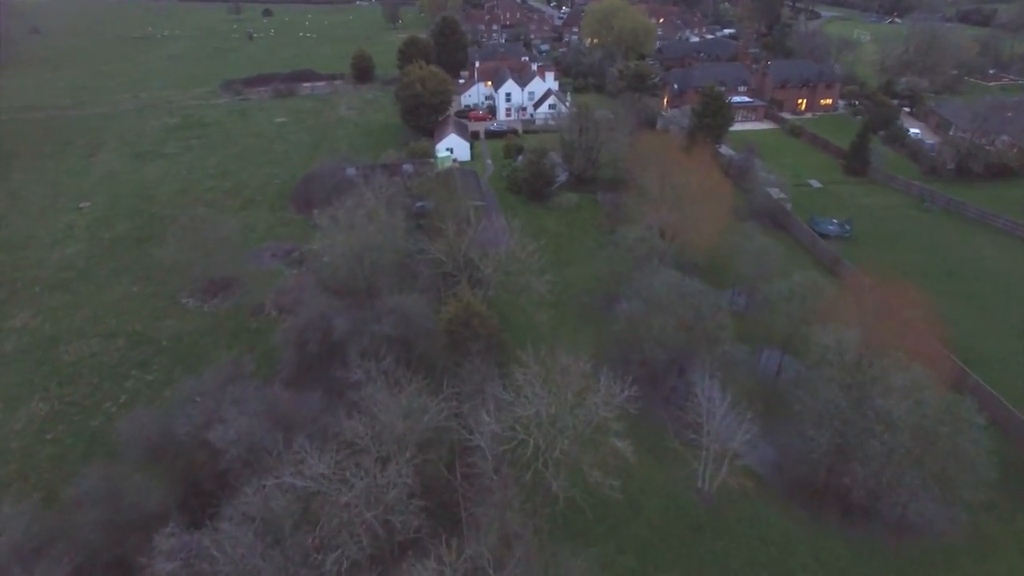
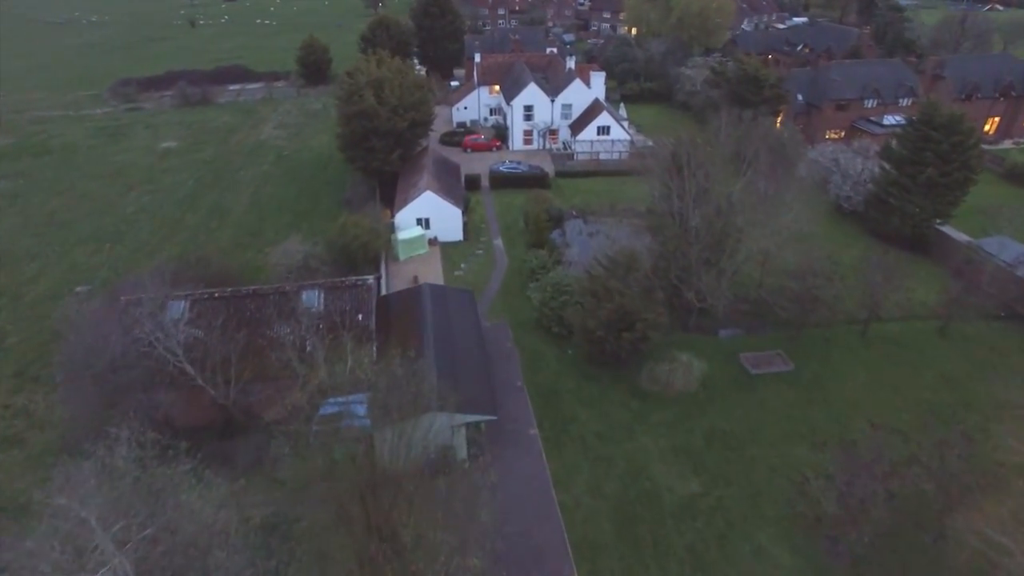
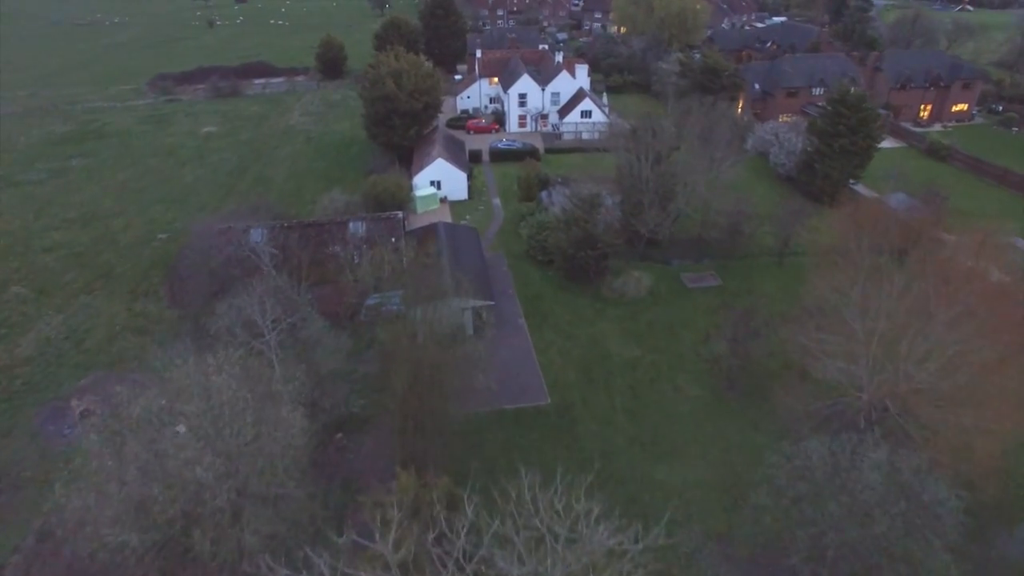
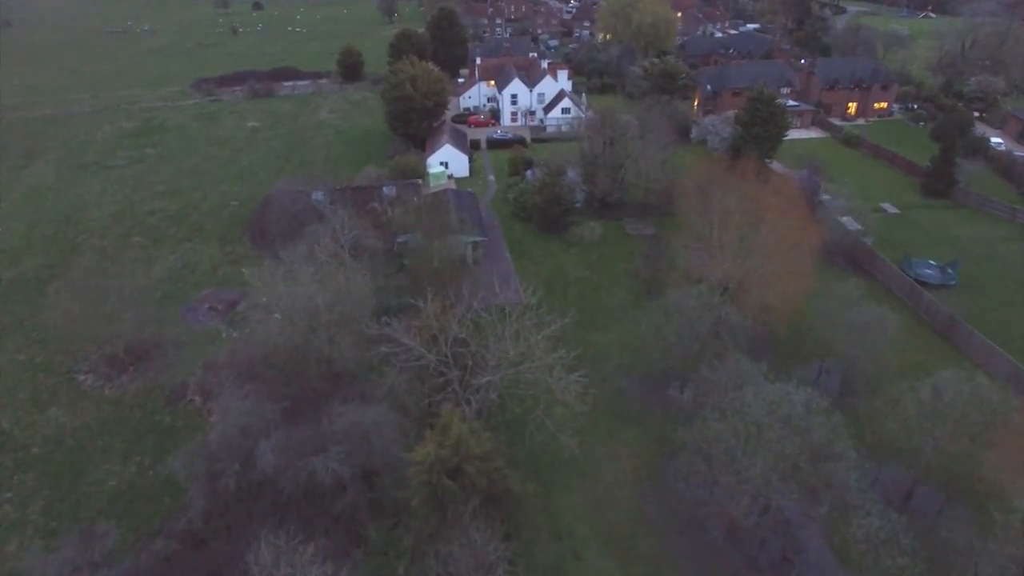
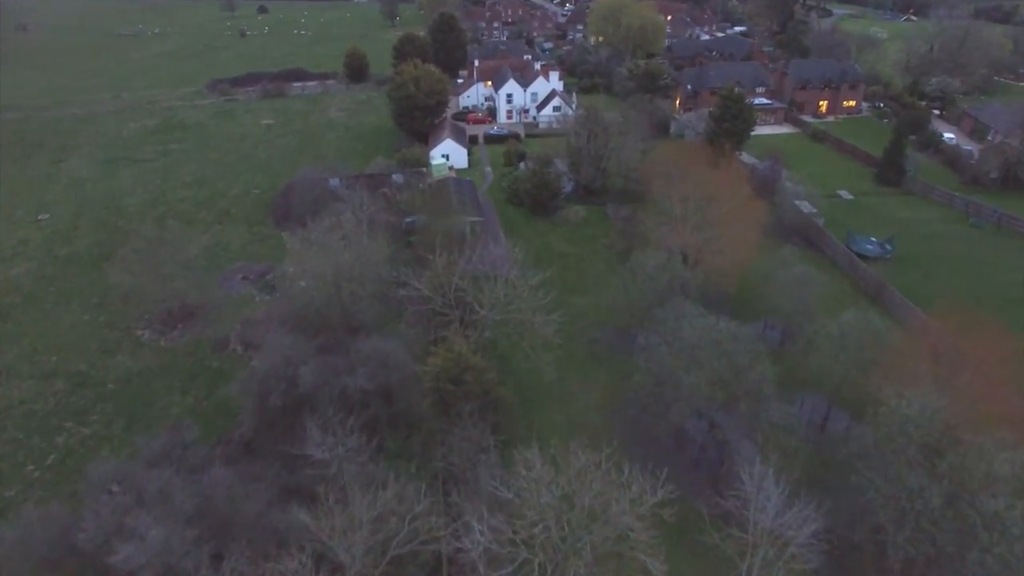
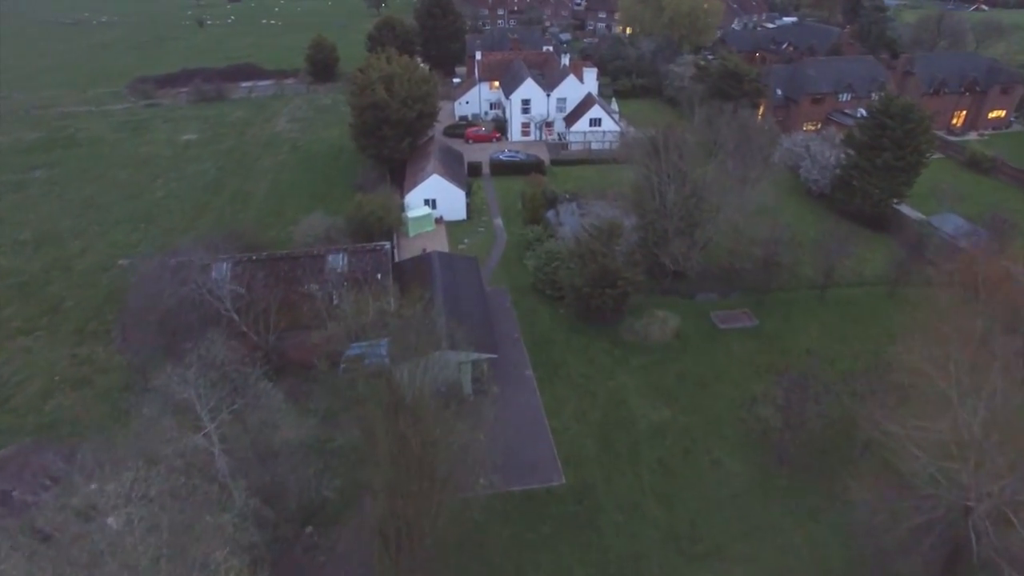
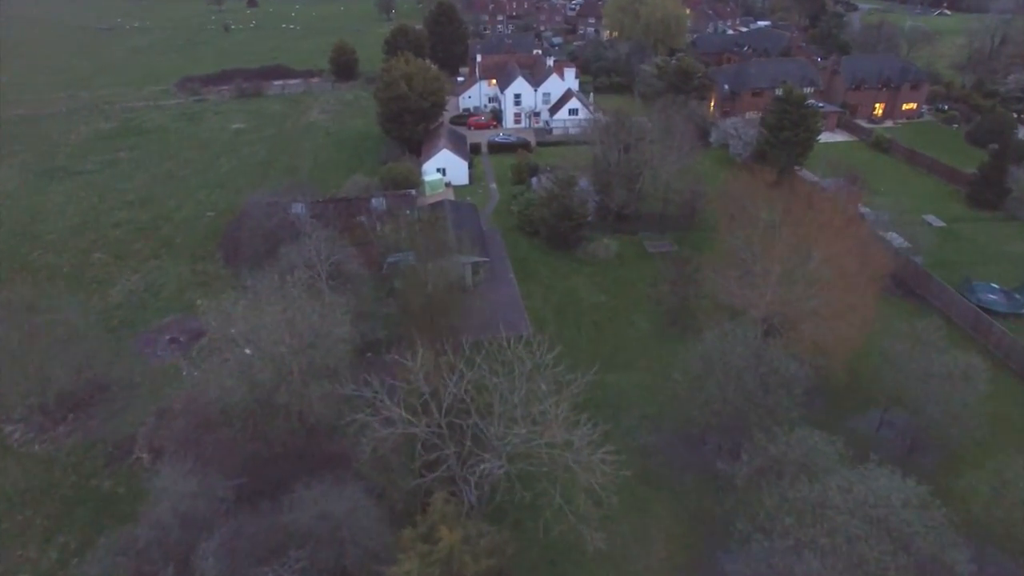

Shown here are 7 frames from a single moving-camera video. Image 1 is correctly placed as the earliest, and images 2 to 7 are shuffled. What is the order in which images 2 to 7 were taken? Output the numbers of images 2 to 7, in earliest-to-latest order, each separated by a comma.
5, 4, 7, 3, 6, 2
